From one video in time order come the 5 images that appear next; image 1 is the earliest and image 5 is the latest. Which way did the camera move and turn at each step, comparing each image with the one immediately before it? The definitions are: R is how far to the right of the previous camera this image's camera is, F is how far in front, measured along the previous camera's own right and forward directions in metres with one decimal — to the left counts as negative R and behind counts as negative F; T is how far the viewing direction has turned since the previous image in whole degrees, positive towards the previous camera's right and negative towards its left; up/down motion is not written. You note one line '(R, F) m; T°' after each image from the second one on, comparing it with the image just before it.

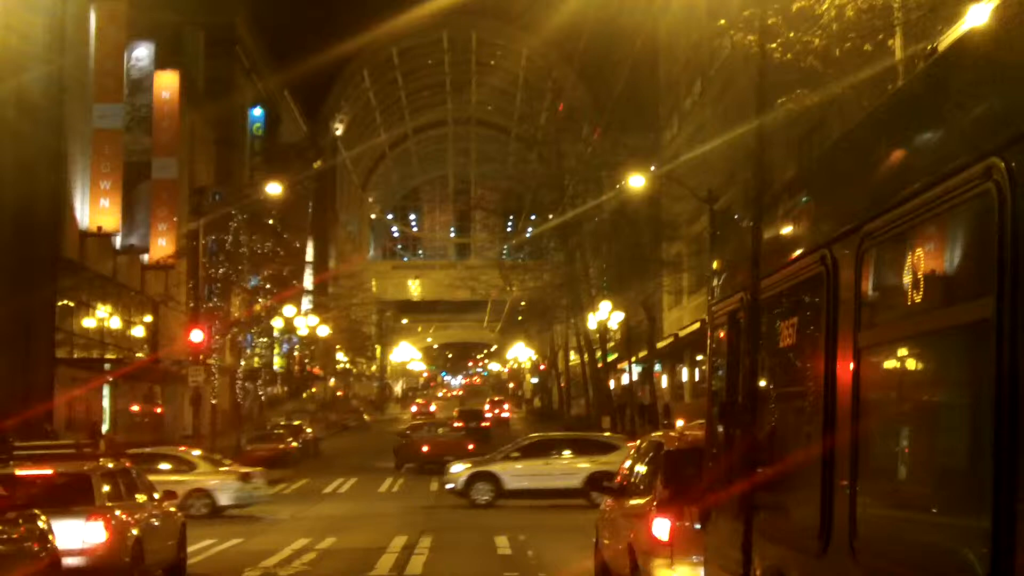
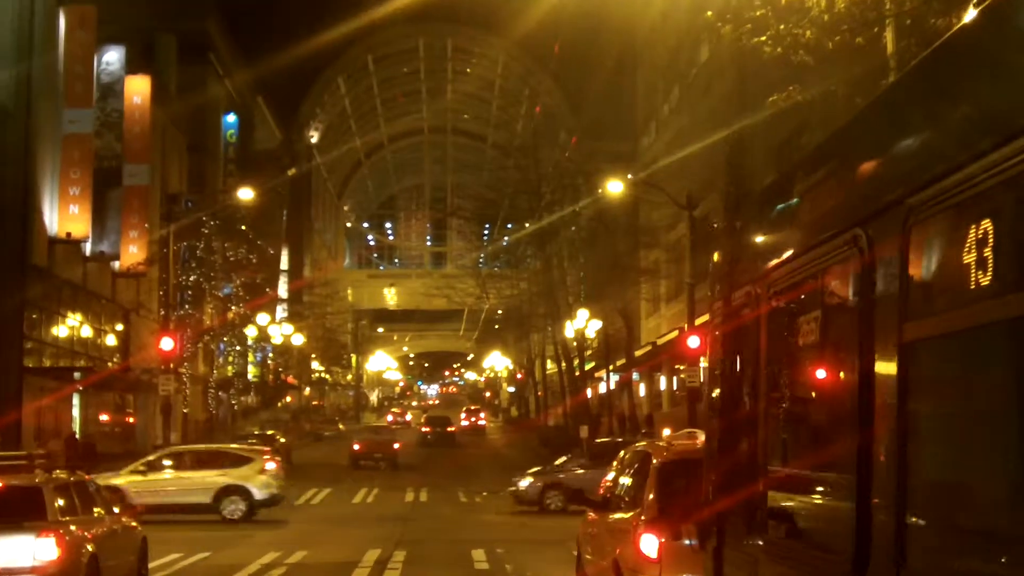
(0.0, +0.5) m; +1°
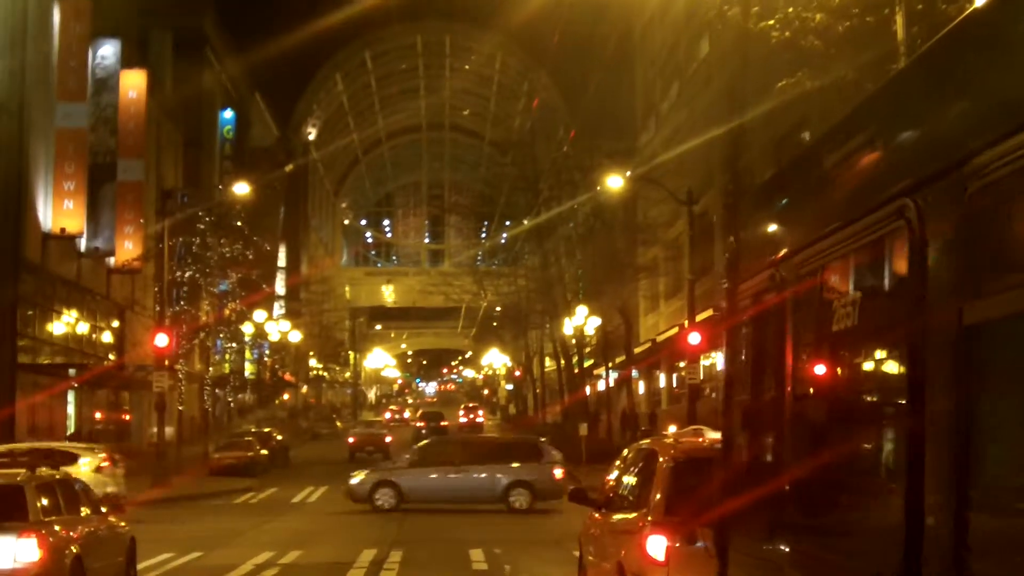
(0.0, +0.4) m; 0°
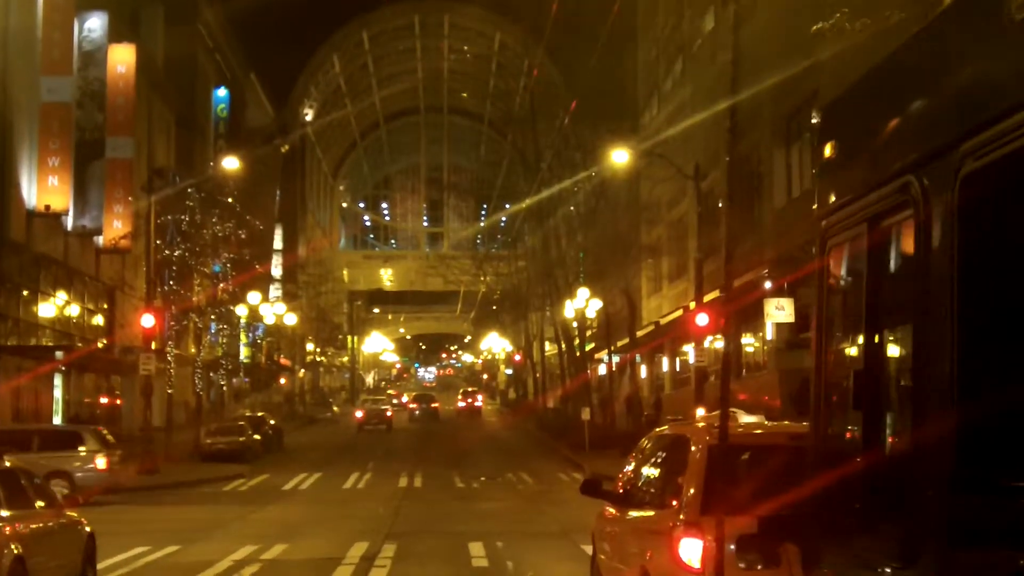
(0.0, +1.3) m; 0°
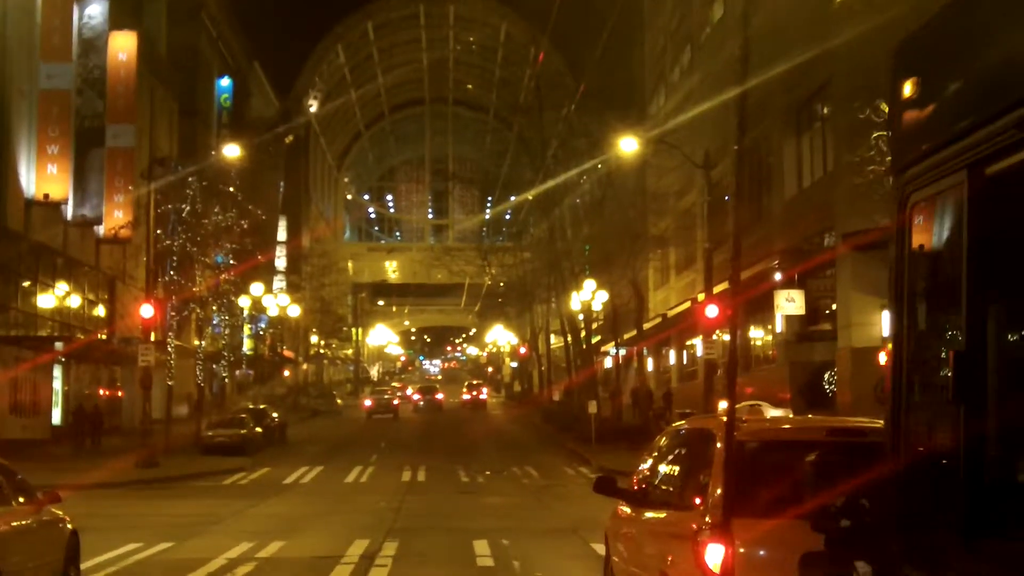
(0.0, +0.6) m; 0°
